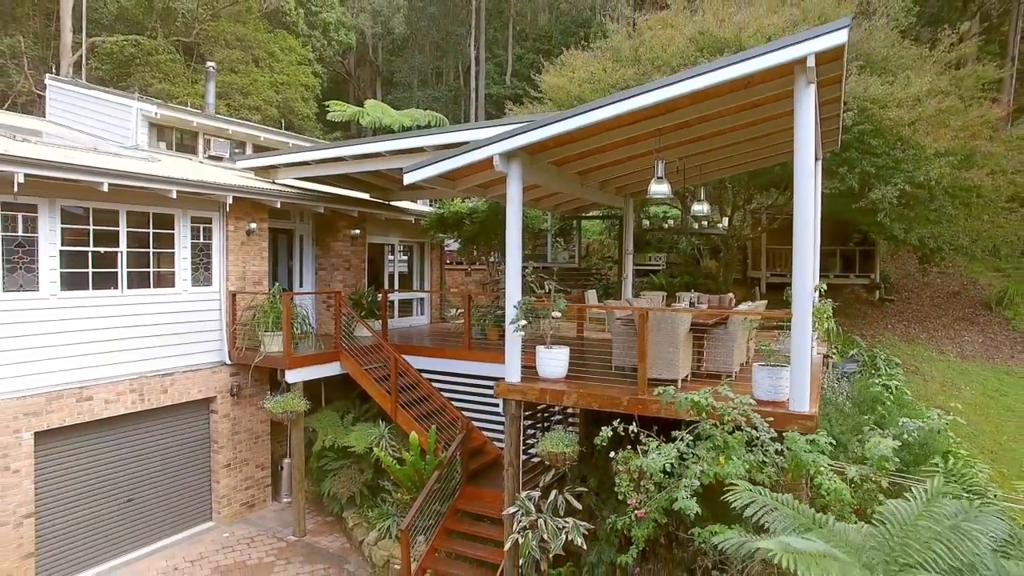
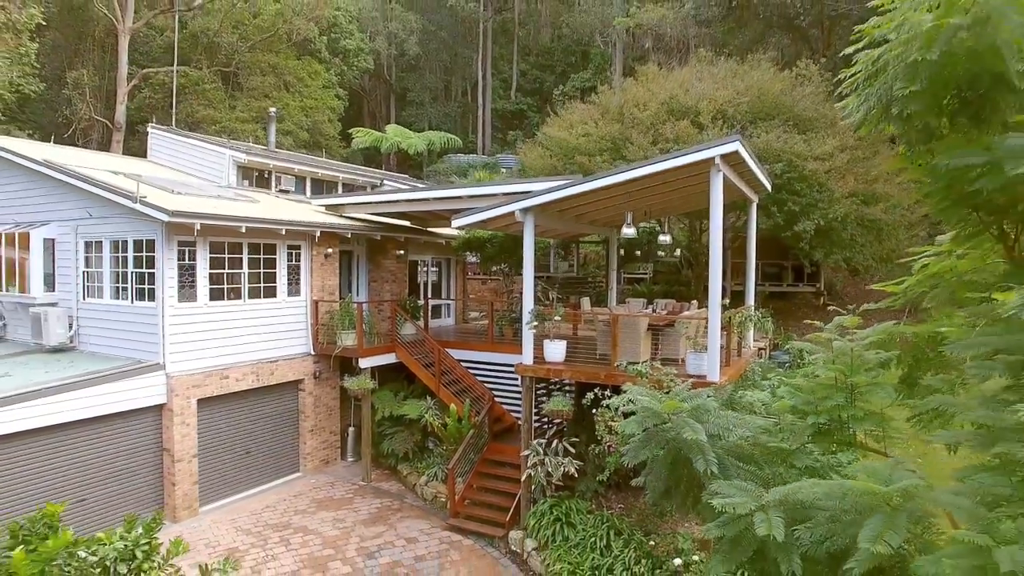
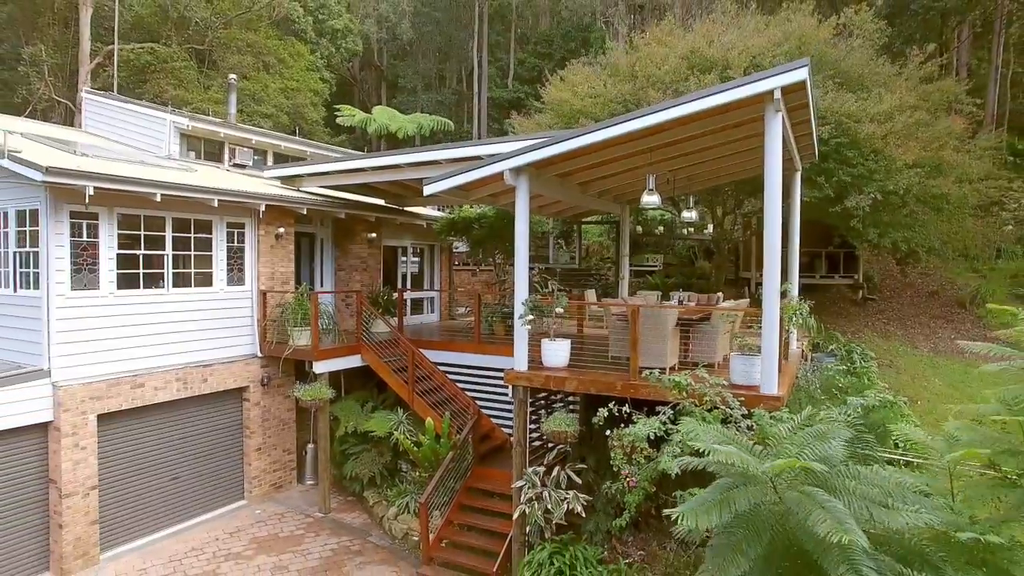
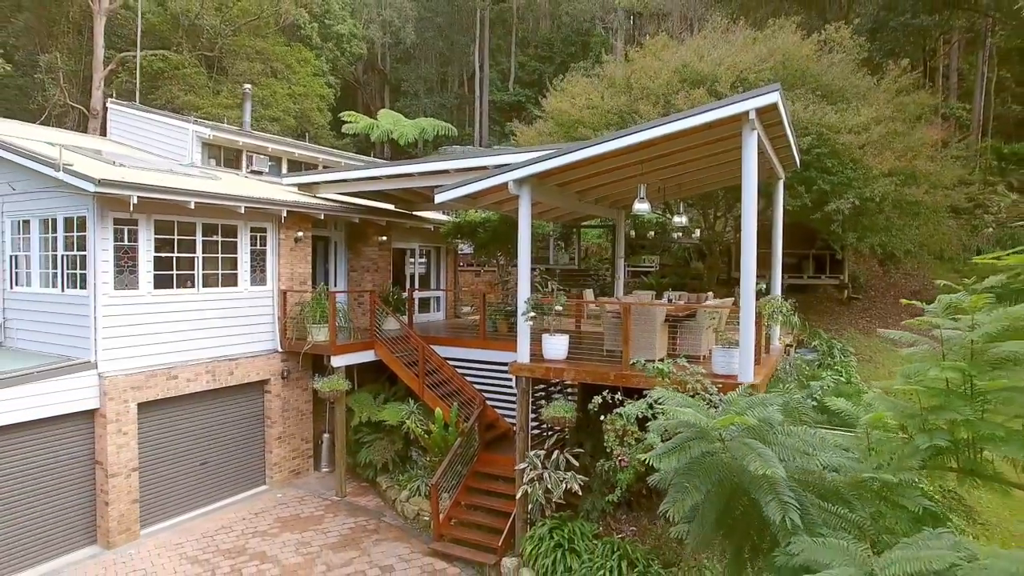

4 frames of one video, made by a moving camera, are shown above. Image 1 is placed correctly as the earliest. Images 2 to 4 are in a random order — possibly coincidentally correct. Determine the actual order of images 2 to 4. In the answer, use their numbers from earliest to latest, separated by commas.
3, 4, 2
